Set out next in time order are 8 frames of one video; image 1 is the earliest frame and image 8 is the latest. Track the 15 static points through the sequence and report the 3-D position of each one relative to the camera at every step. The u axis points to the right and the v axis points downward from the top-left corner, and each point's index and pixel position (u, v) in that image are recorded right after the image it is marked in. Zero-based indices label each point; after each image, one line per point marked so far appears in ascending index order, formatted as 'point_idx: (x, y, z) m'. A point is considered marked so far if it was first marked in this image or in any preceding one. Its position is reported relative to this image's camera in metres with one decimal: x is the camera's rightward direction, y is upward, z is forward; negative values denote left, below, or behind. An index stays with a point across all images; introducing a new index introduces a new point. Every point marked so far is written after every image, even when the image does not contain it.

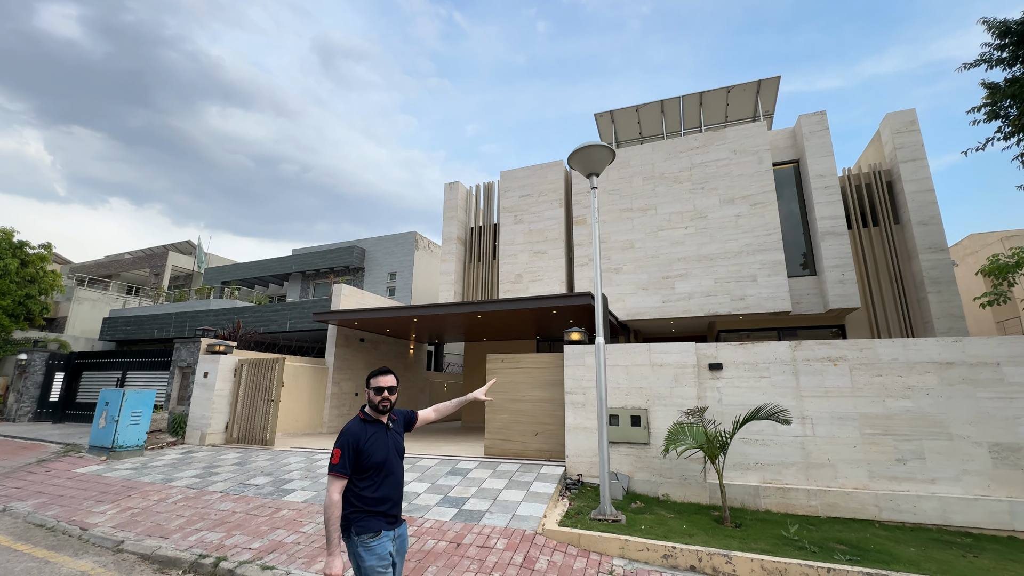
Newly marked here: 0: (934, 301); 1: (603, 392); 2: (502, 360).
0: (+9.9, -0.3, +10.5) m
1: (+1.2, -1.3, +5.7) m
2: (-0.2, -1.3, +8.1) m
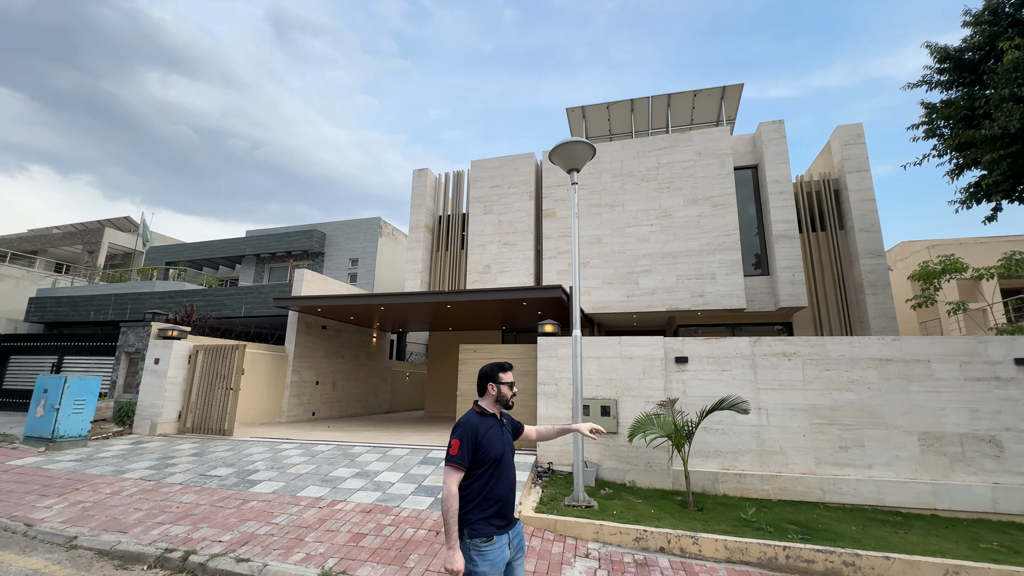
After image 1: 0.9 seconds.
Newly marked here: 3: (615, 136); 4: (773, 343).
0: (+9.2, -0.4, +11.5) m
1: (+0.9, -1.2, +5.9) m
2: (-0.7, -1.1, +8.1) m
3: (+3.5, +5.2, +15.3) m
4: (+4.0, -0.8, +6.9) m
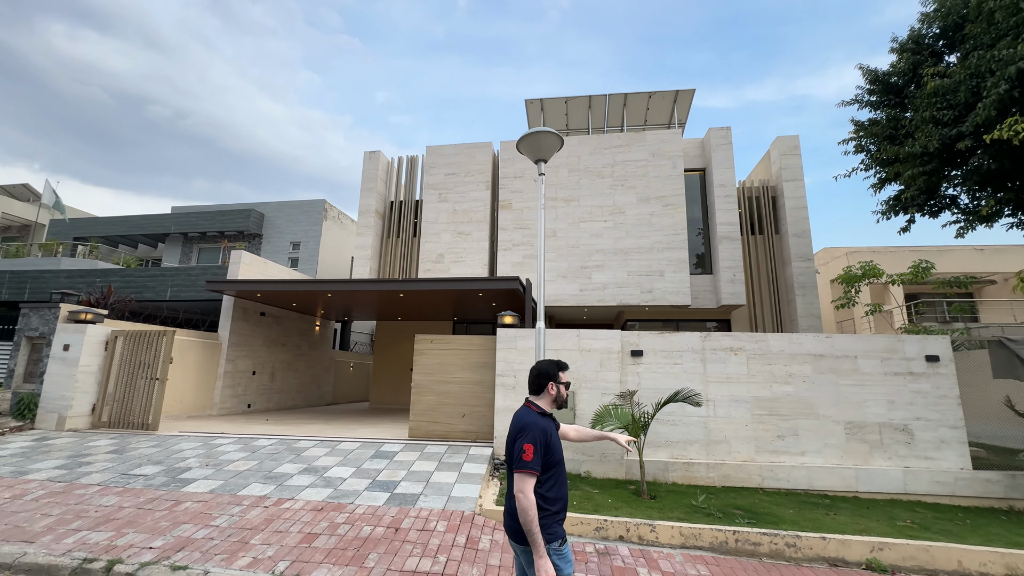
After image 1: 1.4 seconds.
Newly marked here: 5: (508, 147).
0: (+8.0, -0.4, +12.4) m
1: (+0.4, -1.1, +5.8) m
2: (-1.4, -0.9, +7.9) m
3: (+2.1, +5.4, +15.5) m
4: (+3.4, -0.8, +7.2) m
5: (-0.1, +4.4, +14.0) m
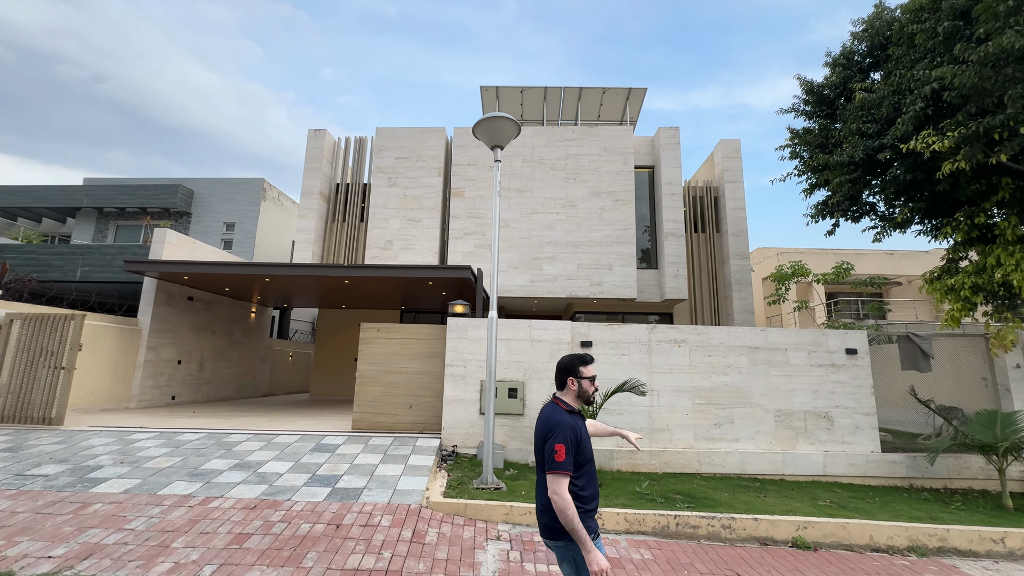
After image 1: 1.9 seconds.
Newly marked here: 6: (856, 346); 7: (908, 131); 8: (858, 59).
0: (+6.6, -0.3, +13.1) m
1: (-0.2, -1.0, +5.8) m
2: (-2.3, -0.7, +7.6) m
3: (+0.5, +5.7, +15.4) m
4: (+2.6, -0.7, +7.5) m
5: (-1.5, +4.7, +13.7) m
6: (+5.8, -1.0, +7.6) m
7: (+6.6, +2.6, +7.5) m
8: (+7.7, +5.0, +9.9) m
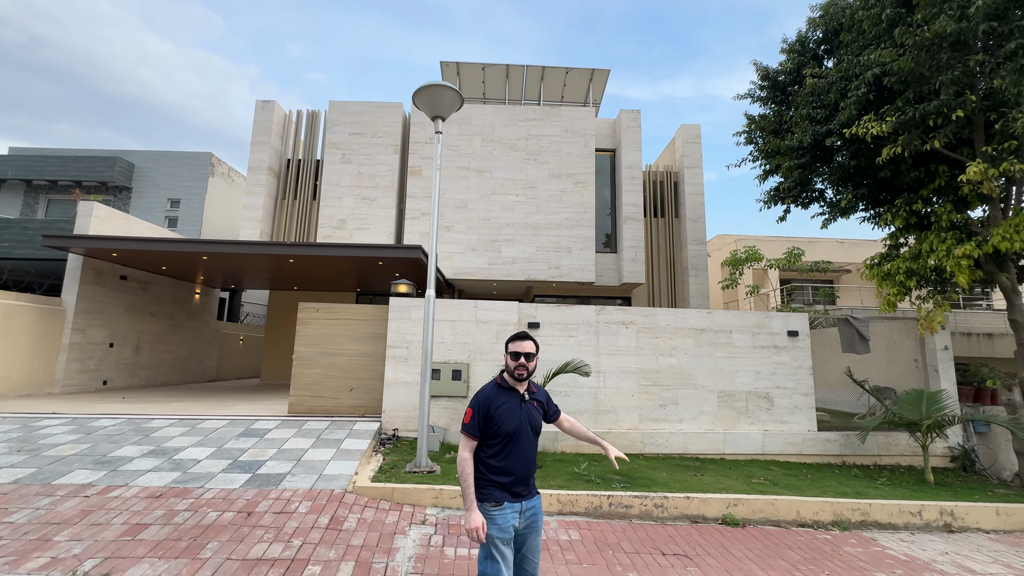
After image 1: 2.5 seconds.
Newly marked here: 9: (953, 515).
0: (+5.3, +0.2, +13.3) m
1: (-1.0, -0.7, +5.5) m
2: (-3.2, -0.3, +7.2) m
3: (-0.8, +6.3, +15.0) m
4: (+1.7, -0.4, +7.4) m
5: (-2.7, +5.2, +13.2) m
6: (+4.9, -0.7, +7.7) m
7: (+5.8, +2.9, +7.6) m
8: (+6.7, +5.4, +10.0) m
9: (+5.2, -2.7, +5.3) m
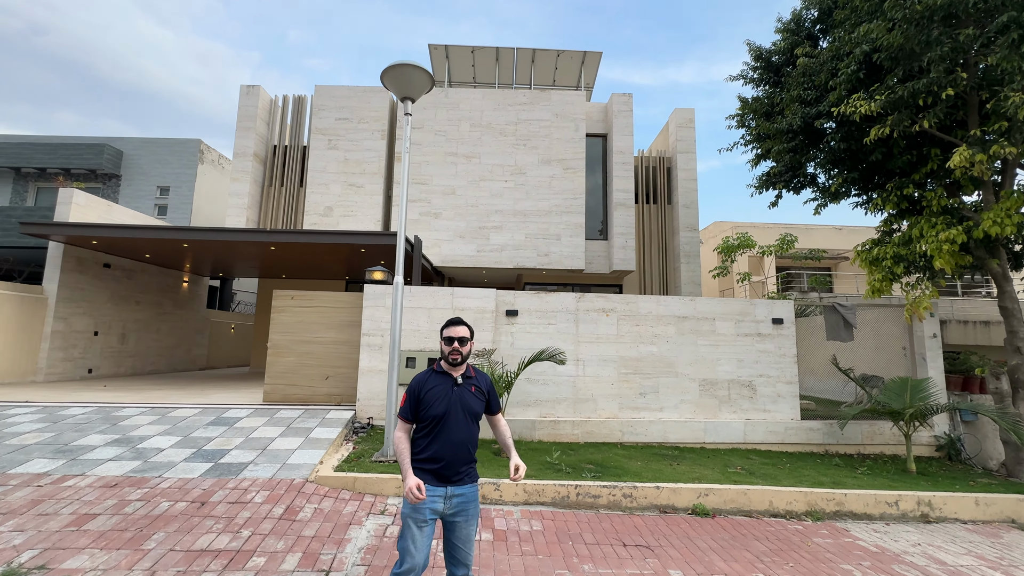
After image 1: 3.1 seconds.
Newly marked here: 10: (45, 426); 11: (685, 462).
0: (+5.0, +0.5, +13.1) m
1: (-1.4, -0.5, +5.4) m
2: (-3.5, -0.1, +7.1) m
3: (-1.1, +6.7, +14.7) m
4: (+1.3, -0.2, +7.3) m
5: (-3.0, +5.6, +13.0) m
6: (+4.5, -0.5, +7.6) m
7: (+5.4, +3.1, +7.4) m
8: (+6.4, +5.7, +9.7) m
9: (+4.9, -2.5, +5.2) m
10: (-5.7, -1.7, +5.5) m
11: (+2.4, -2.4, +6.1) m
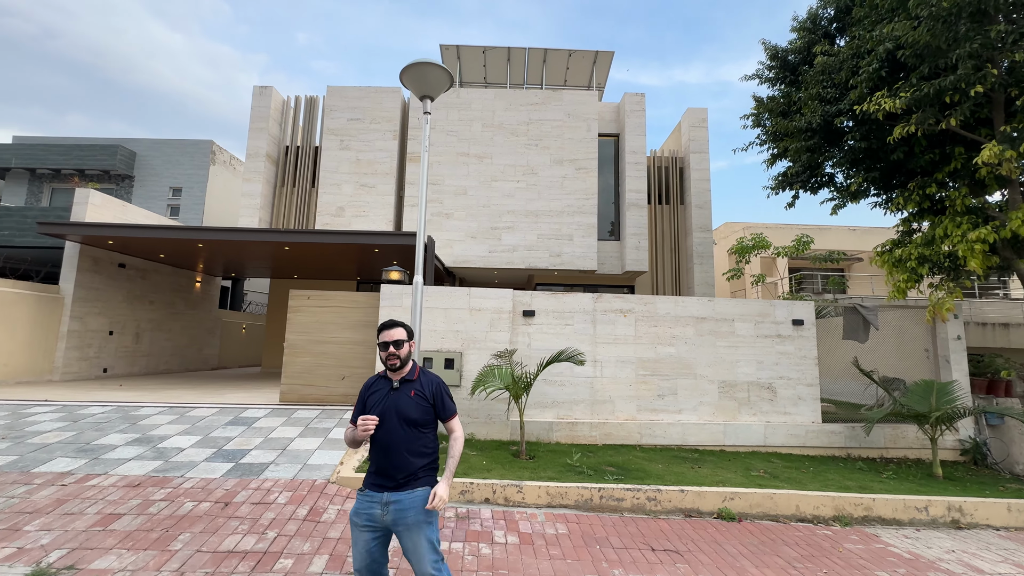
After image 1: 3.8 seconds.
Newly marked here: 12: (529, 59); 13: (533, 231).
0: (+5.4, +0.5, +13.0) m
1: (-1.1, -0.5, +5.4) m
2: (-3.2, -0.1, +7.1) m
3: (-0.7, +6.6, +14.7) m
4: (+1.6, -0.2, +7.2) m
5: (-2.7, +5.6, +13.0) m
6: (+4.8, -0.5, +7.4) m
7: (+5.7, +3.1, +7.3) m
8: (+6.7, +5.6, +9.6) m
9: (+5.1, -2.5, +5.1) m
10: (-5.5, -1.7, +5.5) m
11: (+2.6, -2.4, +6.0) m
12: (+0.5, +7.2, +14.1) m
13: (+0.6, +1.6, +12.6) m
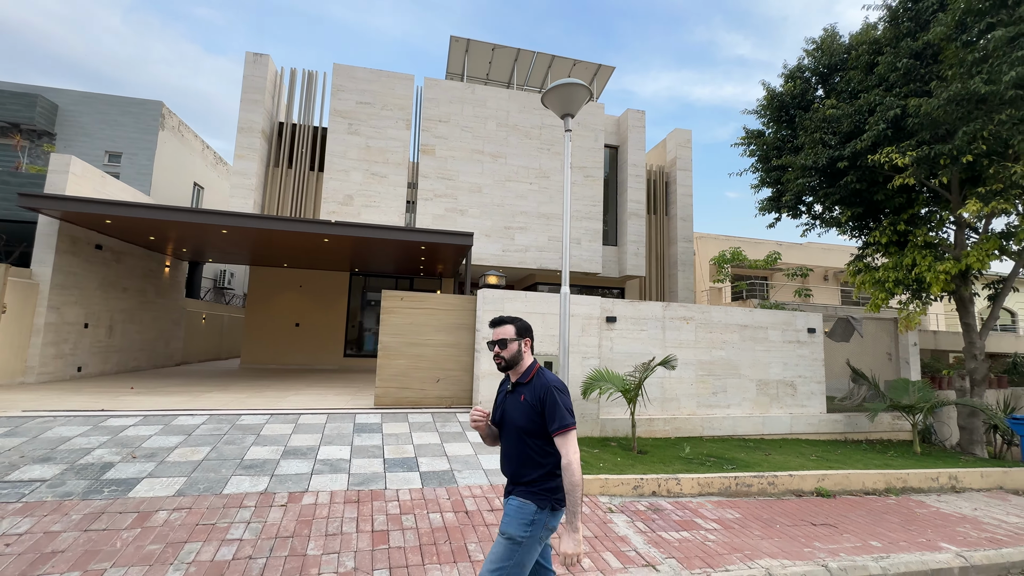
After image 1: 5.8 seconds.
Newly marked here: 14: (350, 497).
0: (+5.5, +0.4, +14.5) m
1: (+0.7, -0.7, +5.7) m
2: (-1.7, -0.2, +7.0) m
3: (-0.6, +6.8, +14.8) m
4: (+3.0, -0.4, +8.1) m
5: (-2.2, +5.7, +12.7) m
6: (+6.1, -0.8, +9.0) m
7: (+7.1, +2.8, +8.9) m
8: (+7.7, +5.4, +11.3) m
9: (+6.8, -2.9, +6.8) m
10: (-3.6, -1.7, +4.9) m
11: (+4.1, -2.6, +7.2) m
12: (+0.8, +7.2, +14.4) m
13: (+0.9, +1.6, +13.0) m
14: (-1.5, -1.9, +4.1) m
